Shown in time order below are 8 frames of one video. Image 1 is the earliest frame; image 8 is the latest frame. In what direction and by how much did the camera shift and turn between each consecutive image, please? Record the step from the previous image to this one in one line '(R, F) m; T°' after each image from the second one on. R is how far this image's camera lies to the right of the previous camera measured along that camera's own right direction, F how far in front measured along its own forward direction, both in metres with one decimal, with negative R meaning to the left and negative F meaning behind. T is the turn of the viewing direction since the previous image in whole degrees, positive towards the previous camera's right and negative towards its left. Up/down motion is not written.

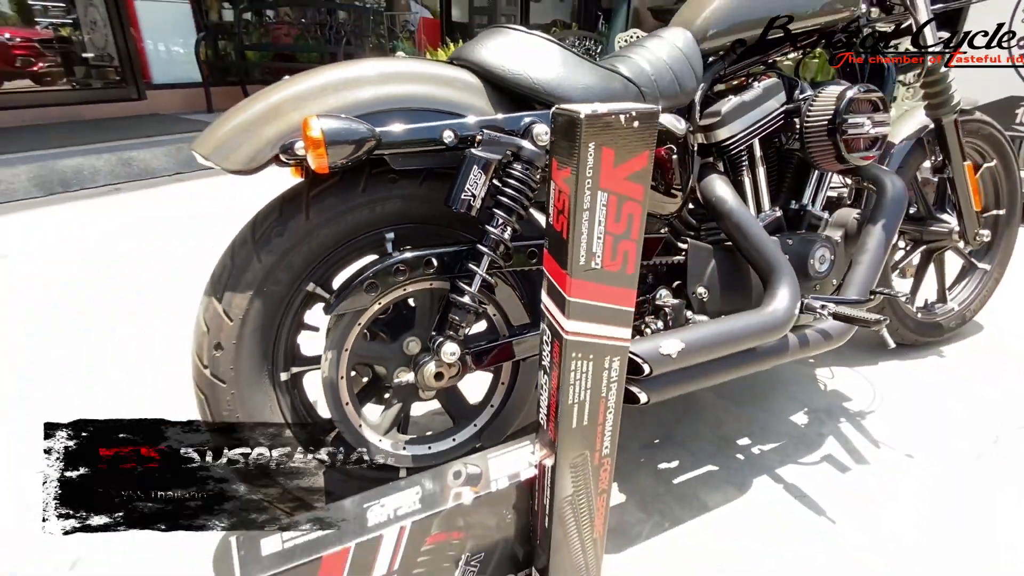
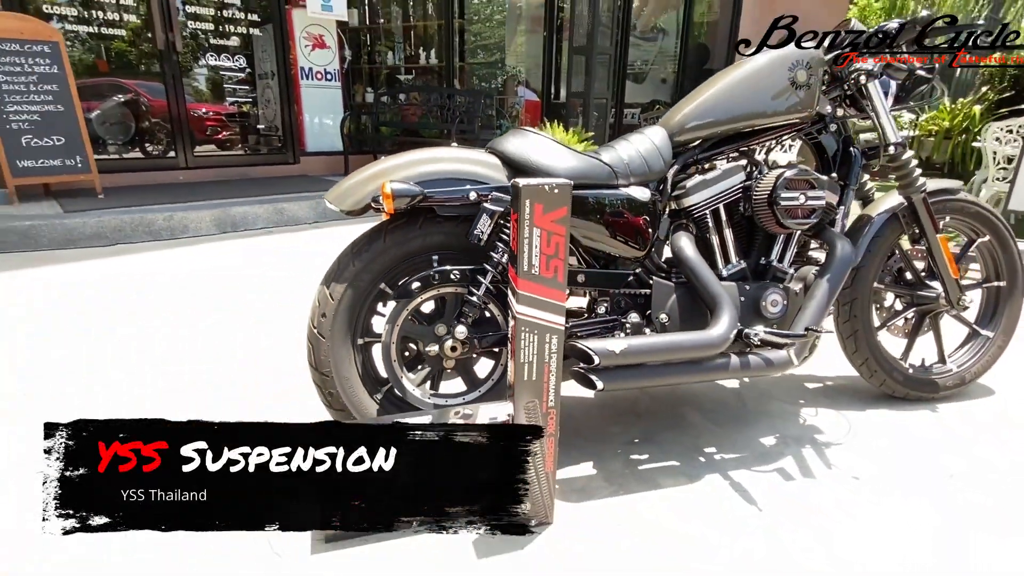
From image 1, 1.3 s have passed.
(+0.4, -0.6) m; -11°
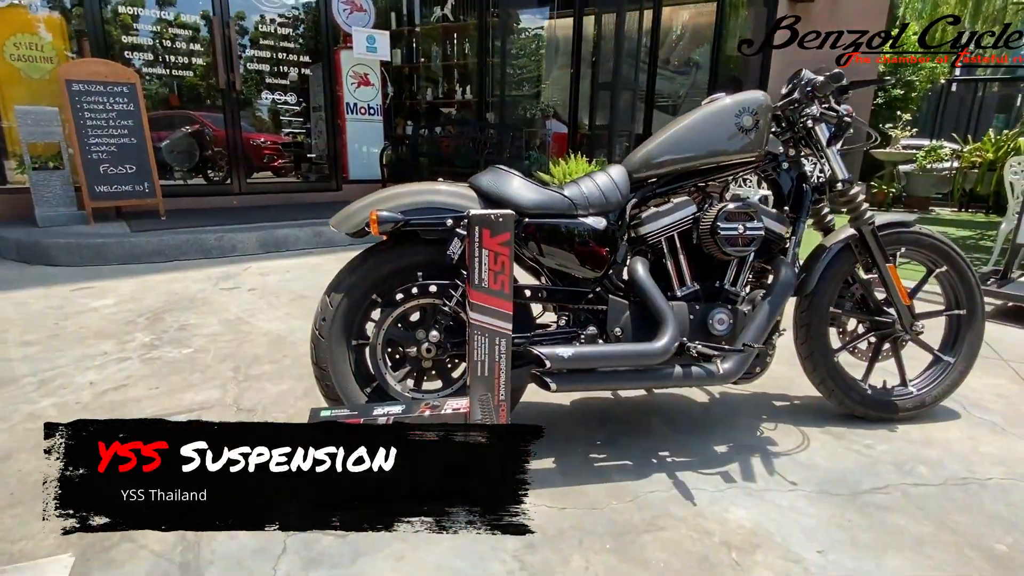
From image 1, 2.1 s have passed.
(+0.3, -0.3) m; -5°
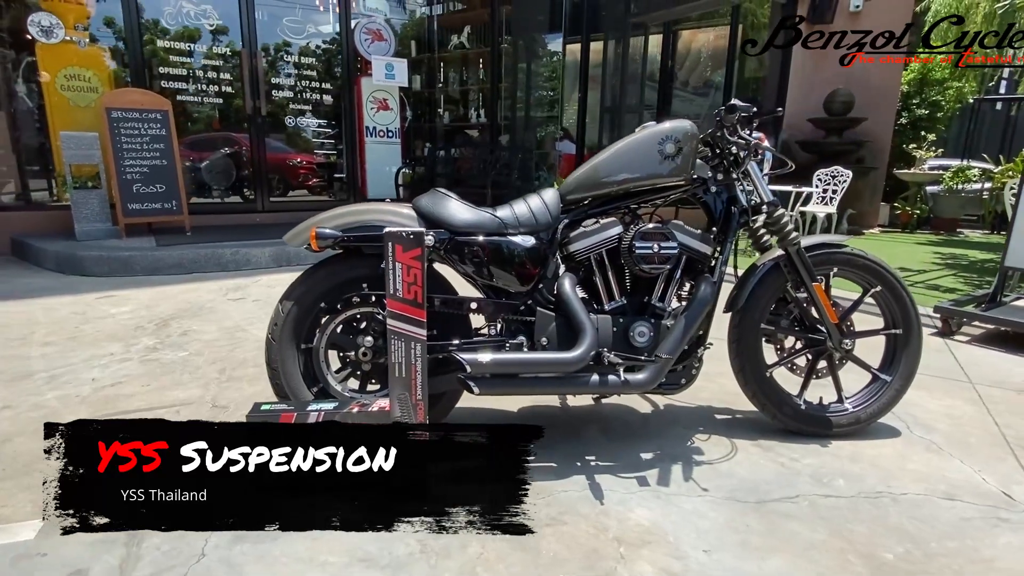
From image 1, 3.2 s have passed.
(+0.5, -0.2) m; -4°
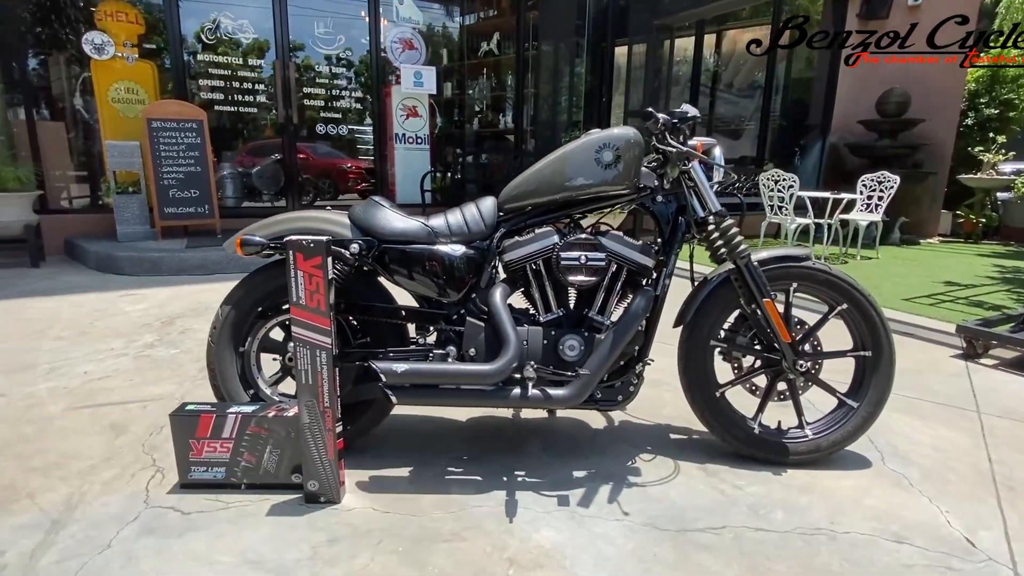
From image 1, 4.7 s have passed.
(+0.6, +0.1) m; -6°
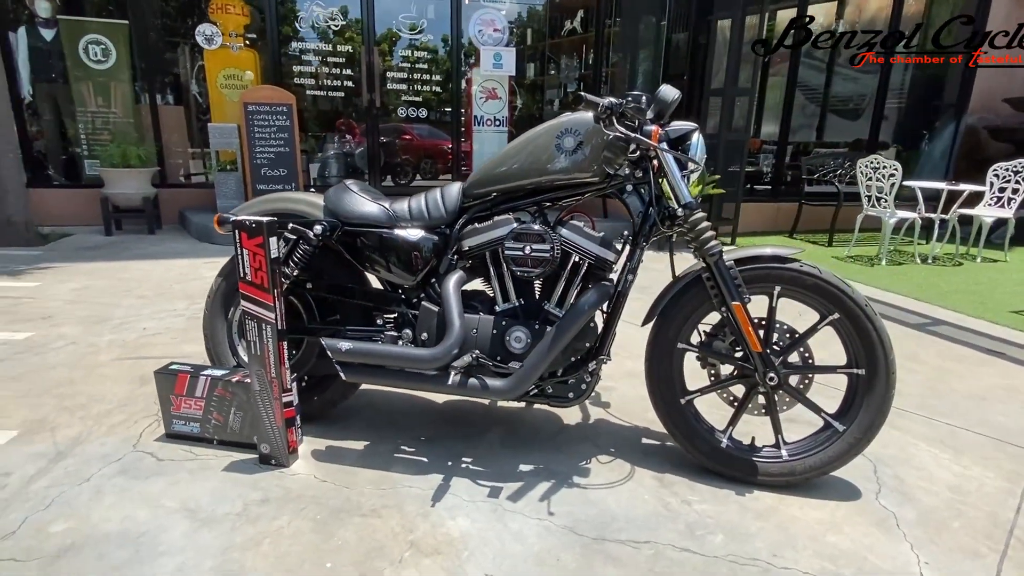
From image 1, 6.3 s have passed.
(+0.7, +0.1) m; -11°
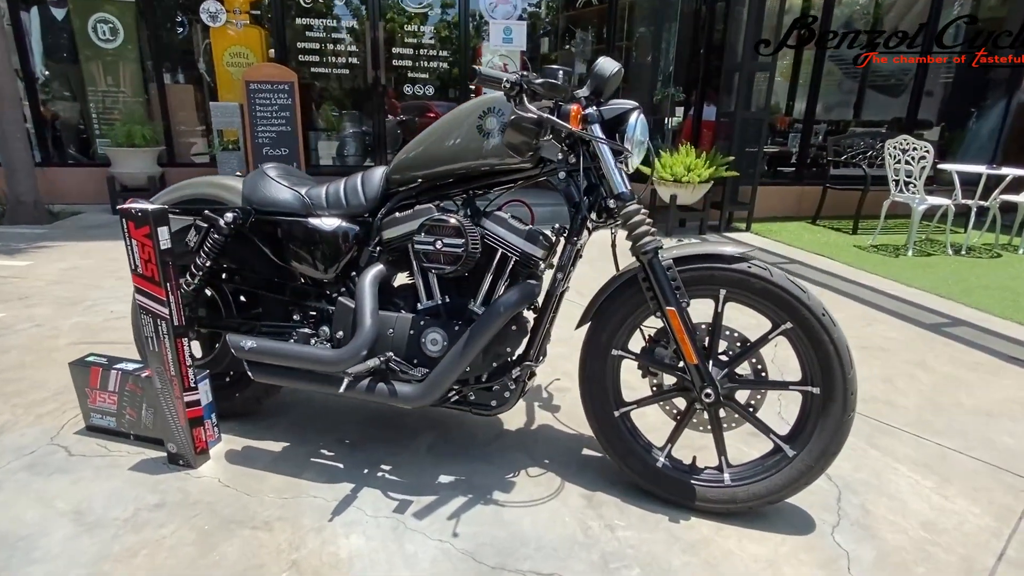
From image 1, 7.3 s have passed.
(+0.5, +0.2) m; -4°
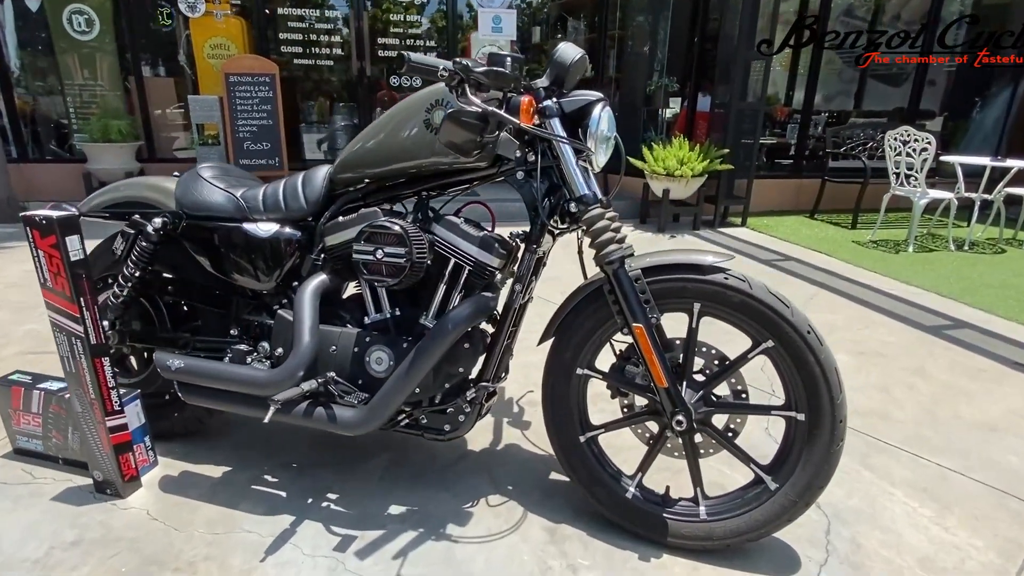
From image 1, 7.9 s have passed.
(+0.2, +0.2) m; 0°
